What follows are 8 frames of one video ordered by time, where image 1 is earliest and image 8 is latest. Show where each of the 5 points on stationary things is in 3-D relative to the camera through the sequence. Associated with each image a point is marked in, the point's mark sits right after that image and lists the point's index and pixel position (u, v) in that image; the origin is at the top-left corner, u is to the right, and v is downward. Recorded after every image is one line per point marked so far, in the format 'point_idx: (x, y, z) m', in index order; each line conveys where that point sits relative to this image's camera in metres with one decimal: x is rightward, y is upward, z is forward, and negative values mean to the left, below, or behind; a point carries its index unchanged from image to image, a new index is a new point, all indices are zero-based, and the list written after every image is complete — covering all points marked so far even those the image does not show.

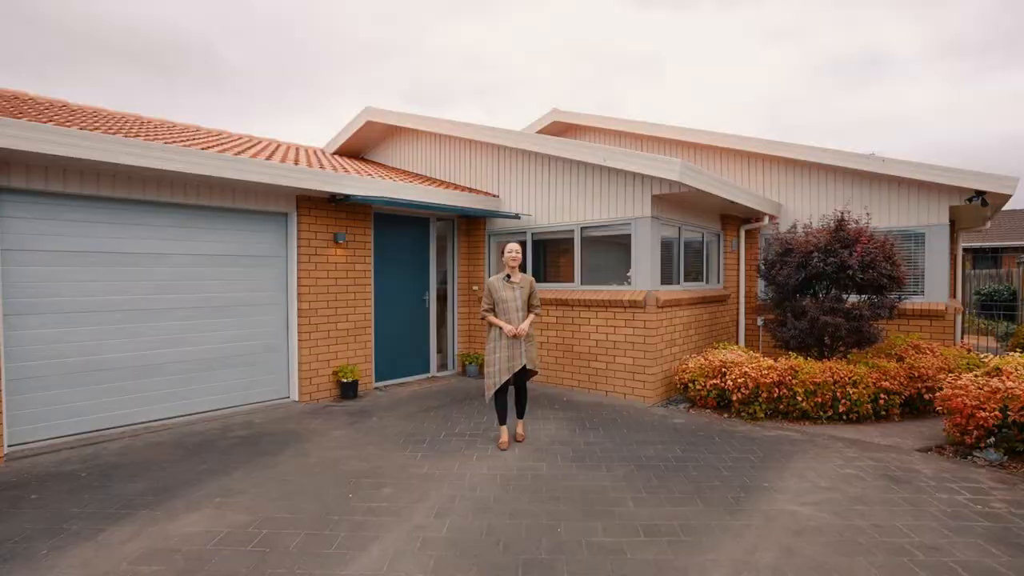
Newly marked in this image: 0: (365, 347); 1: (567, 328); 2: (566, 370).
0: (-1.9, -0.8, +7.2) m
1: (+0.7, -0.5, +7.3) m
2: (+0.7, -1.1, +7.3) m
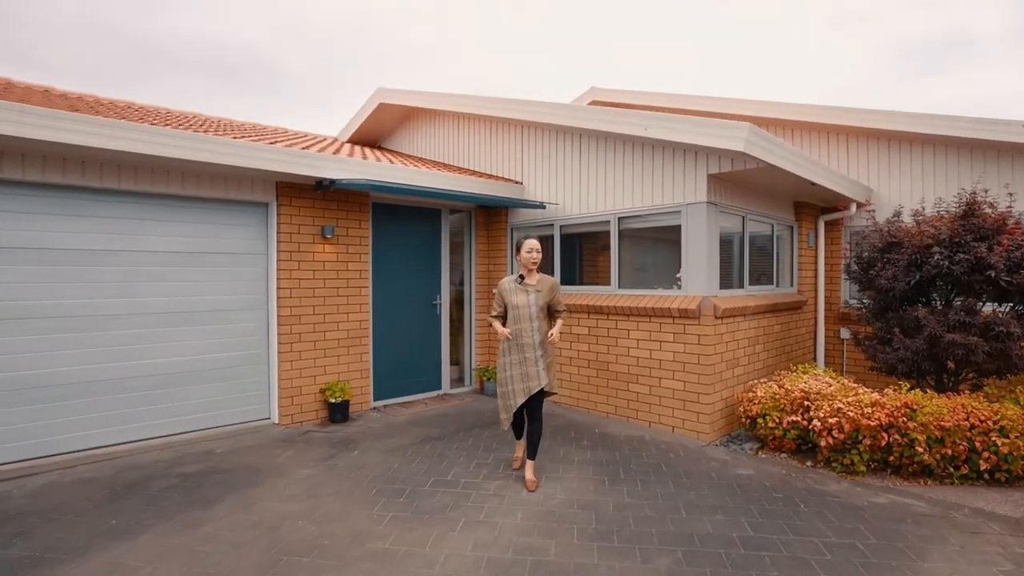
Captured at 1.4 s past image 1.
0: (-1.7, -0.8, +6.1) m
1: (+1.0, -0.6, +6.0) m
2: (+1.0, -1.2, +6.0) m
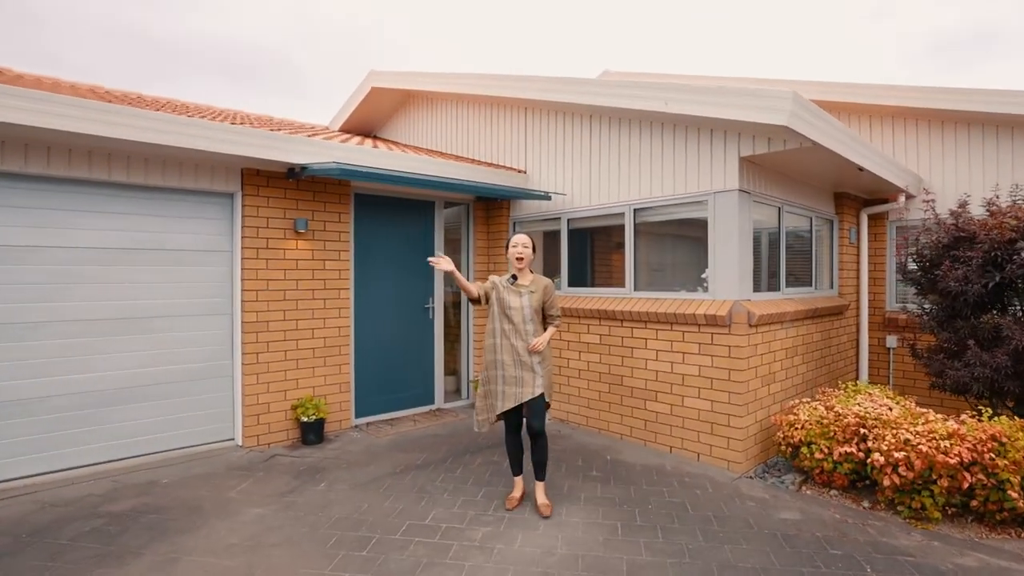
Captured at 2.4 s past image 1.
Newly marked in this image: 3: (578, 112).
0: (-1.7, -0.9, +5.4) m
1: (+1.0, -0.6, +5.2) m
2: (+1.0, -1.2, +5.2) m
3: (+0.7, +1.8, +5.6) m
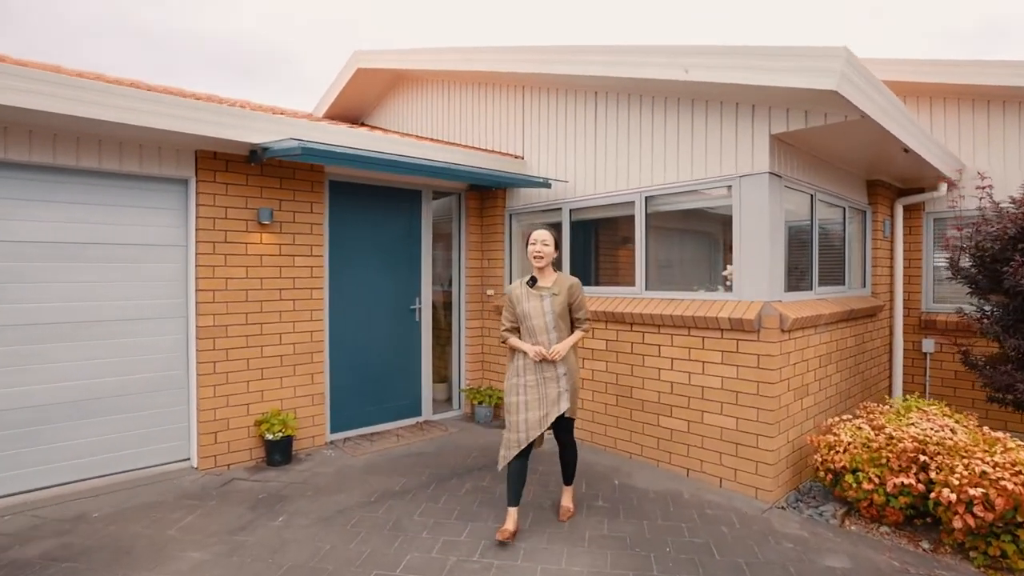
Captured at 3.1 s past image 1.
0: (-1.8, -0.9, +4.8) m
1: (+0.9, -0.6, +4.6) m
2: (+0.9, -1.2, +4.6) m
3: (+0.6, +1.8, +4.9) m
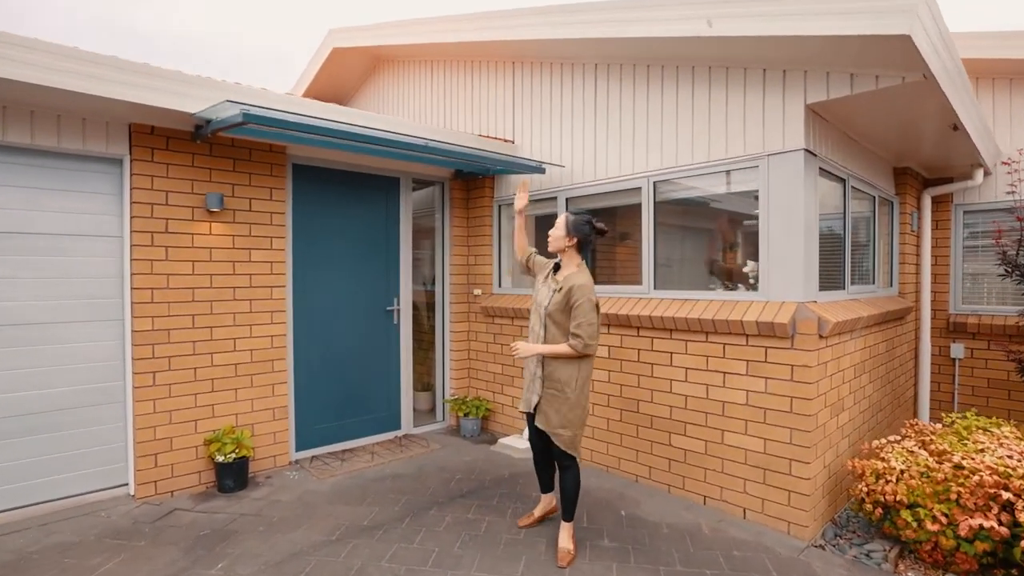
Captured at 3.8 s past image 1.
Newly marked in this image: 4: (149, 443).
0: (-1.8, -0.8, +4.2) m
1: (+0.8, -0.6, +4.0) m
2: (+0.8, -1.2, +4.0) m
3: (+0.5, +1.8, +4.4) m
4: (-2.5, -1.0, +3.7) m
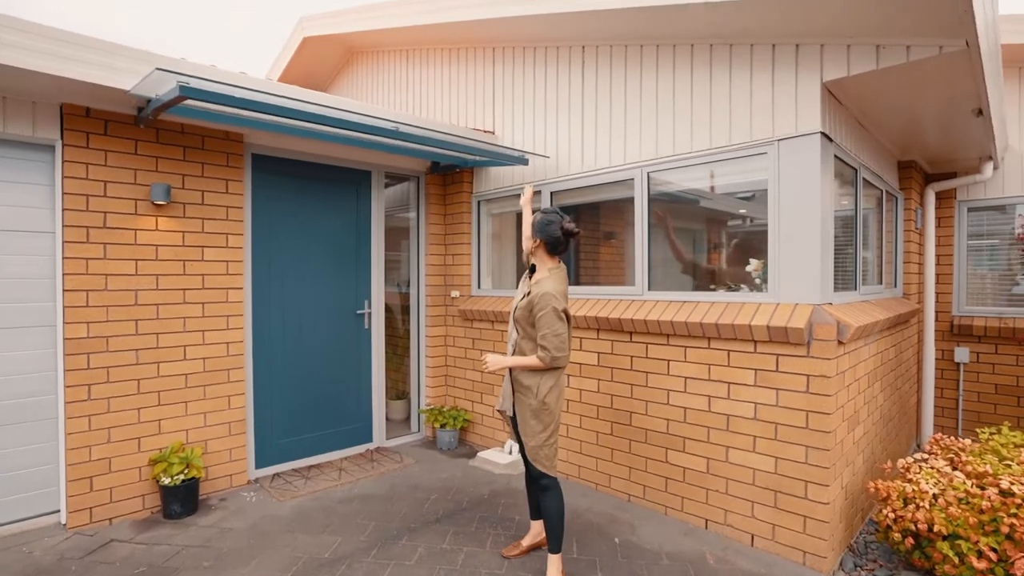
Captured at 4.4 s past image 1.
0: (-2.0, -0.8, +3.8) m
1: (+0.7, -0.6, +3.6) m
2: (+0.7, -1.2, +3.7) m
3: (+0.4, +1.8, +4.0) m
4: (-2.6, -1.1, +3.3) m
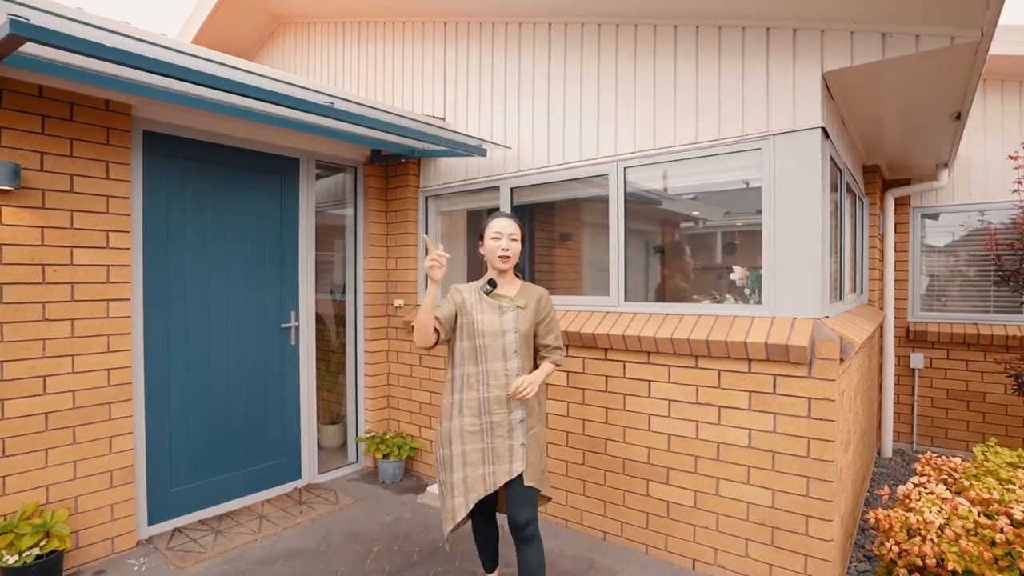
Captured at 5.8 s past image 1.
0: (-2.2, -0.9, +3.0) m
1: (+0.5, -0.7, +3.2) m
2: (+0.5, -1.2, +3.2) m
3: (+0.1, +1.8, +3.5) m
4: (-2.8, -1.1, +2.4) m
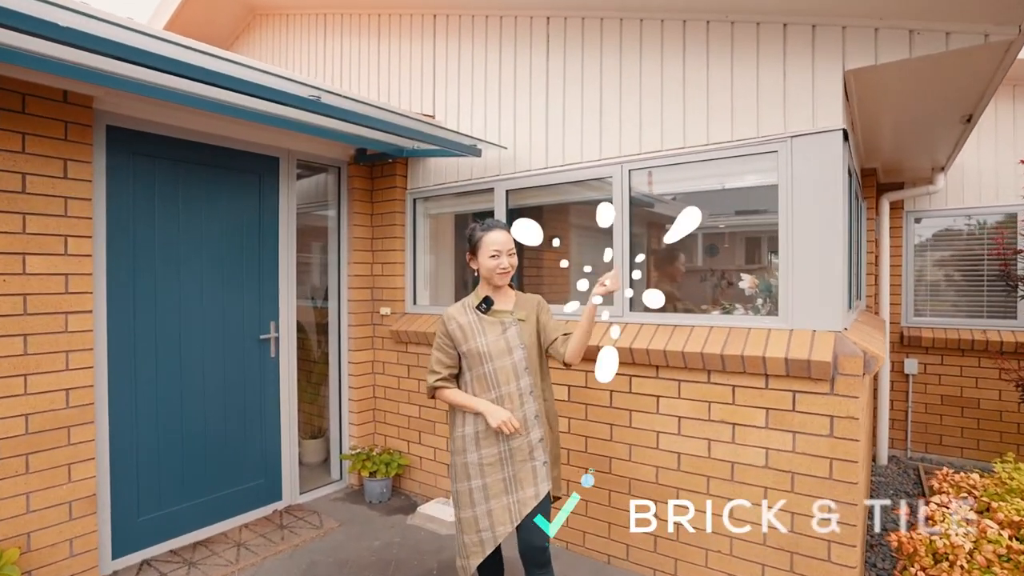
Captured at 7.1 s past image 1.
0: (-2.2, -1.0, +2.7) m
1: (+0.5, -0.7, +3.0) m
2: (+0.4, -1.3, +3.1) m
3: (+0.1, +1.7, +3.4) m
4: (-2.7, -1.2, +2.1) m
